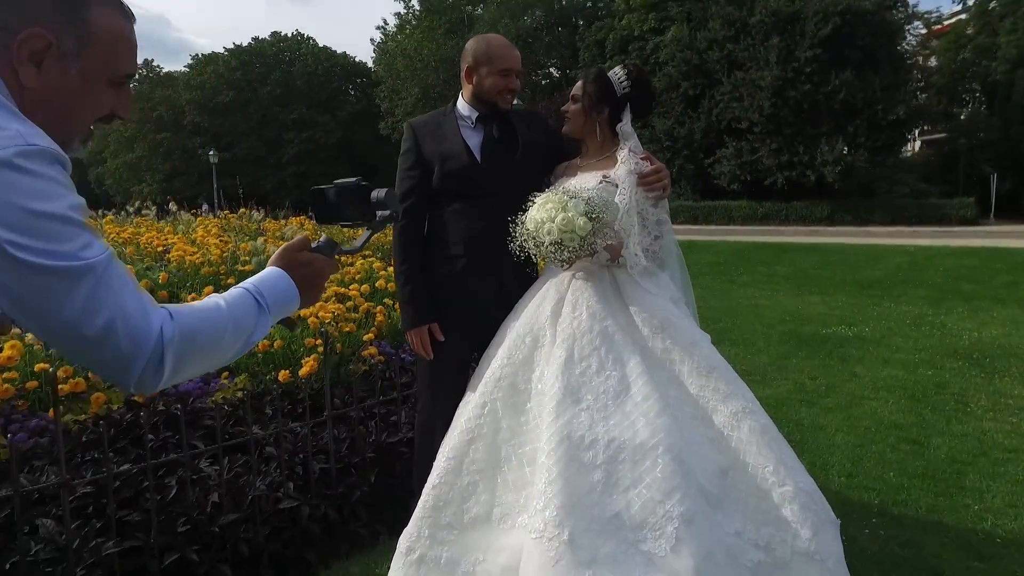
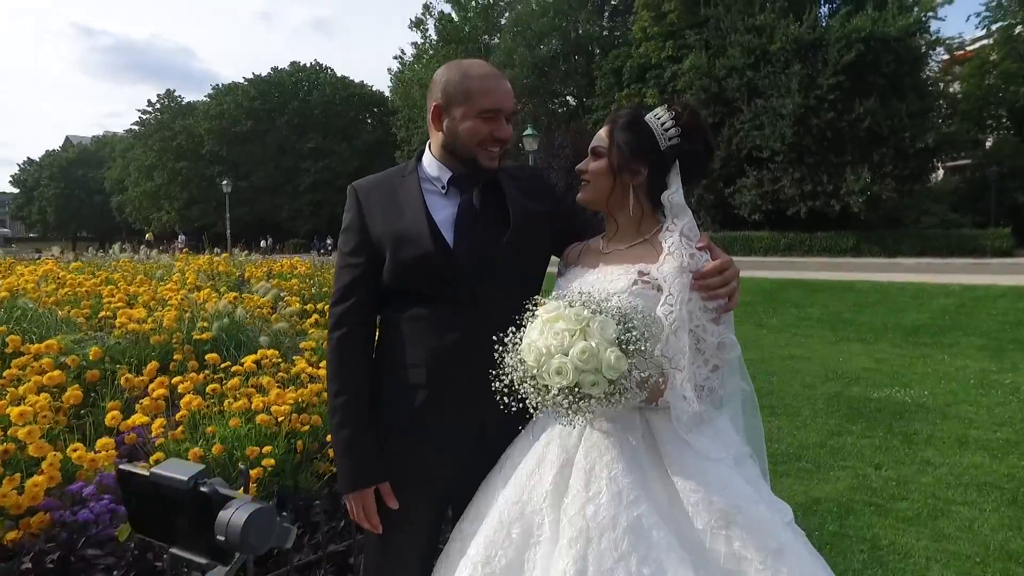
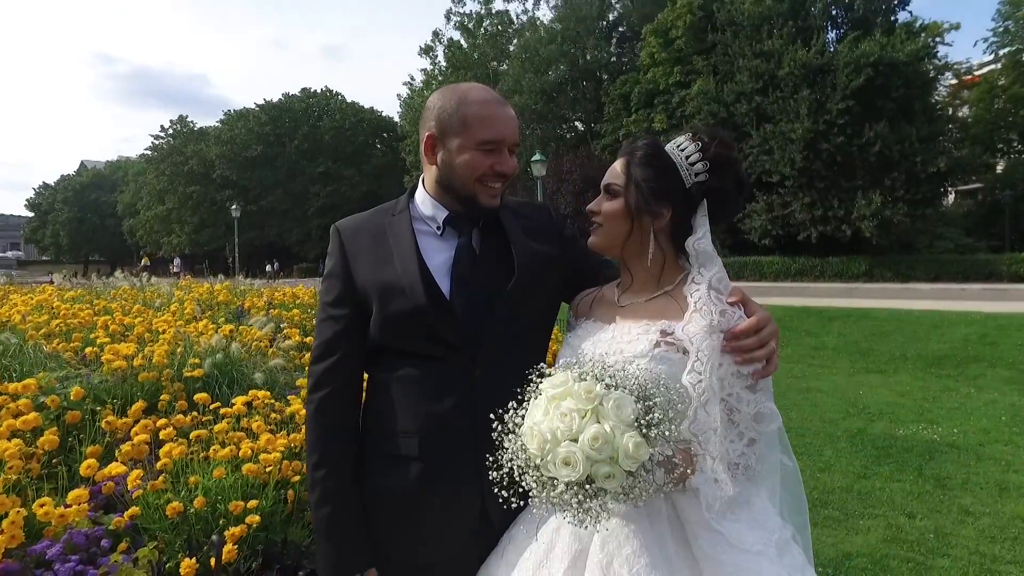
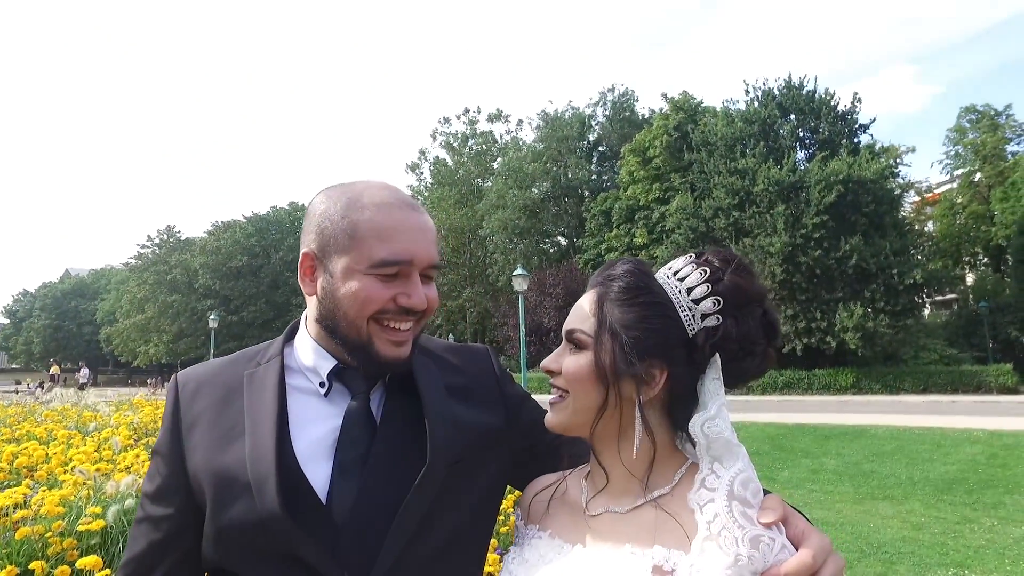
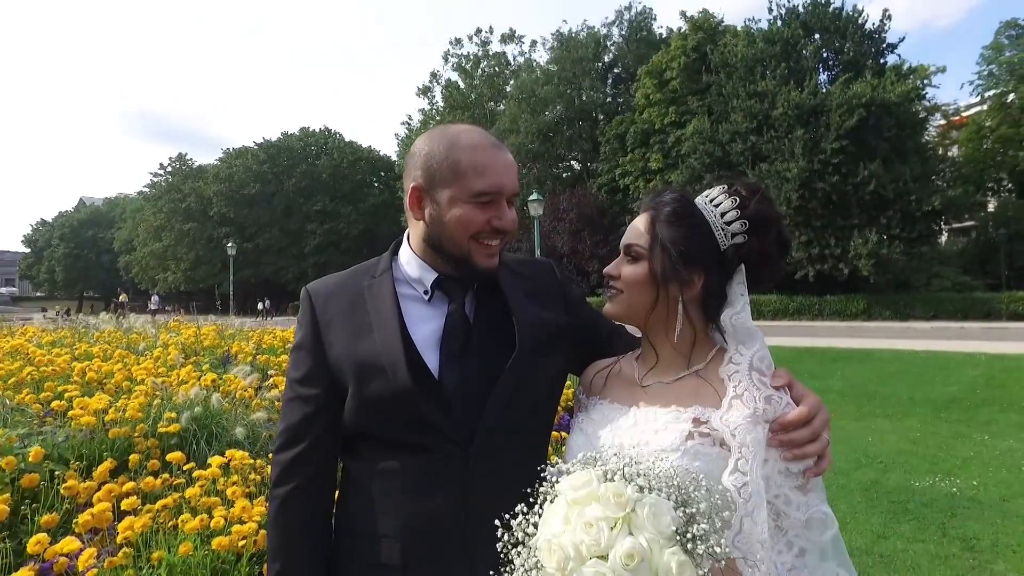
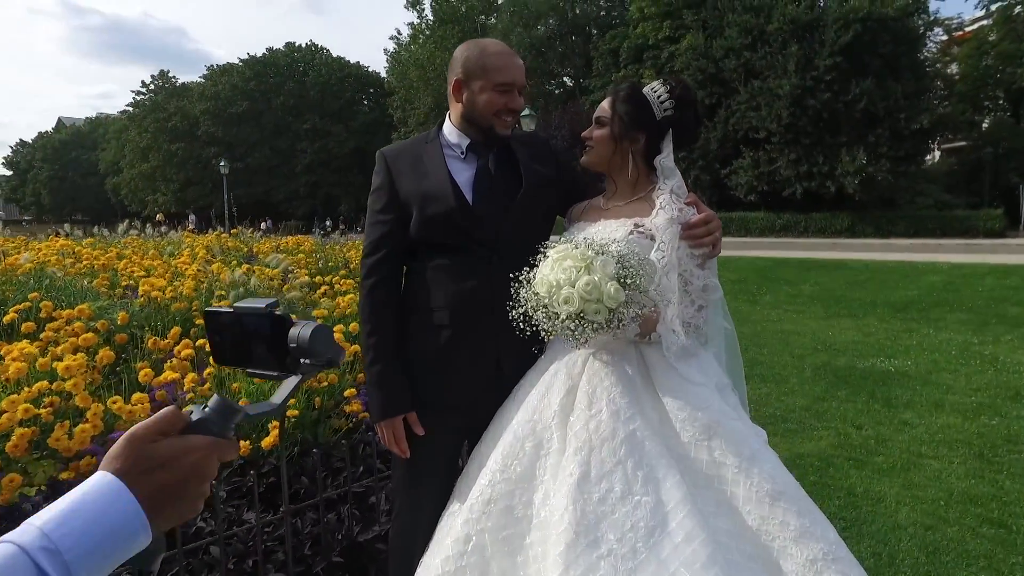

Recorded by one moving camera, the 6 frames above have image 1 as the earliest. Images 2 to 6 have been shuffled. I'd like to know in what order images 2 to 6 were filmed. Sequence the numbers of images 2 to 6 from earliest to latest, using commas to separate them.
6, 2, 3, 5, 4
